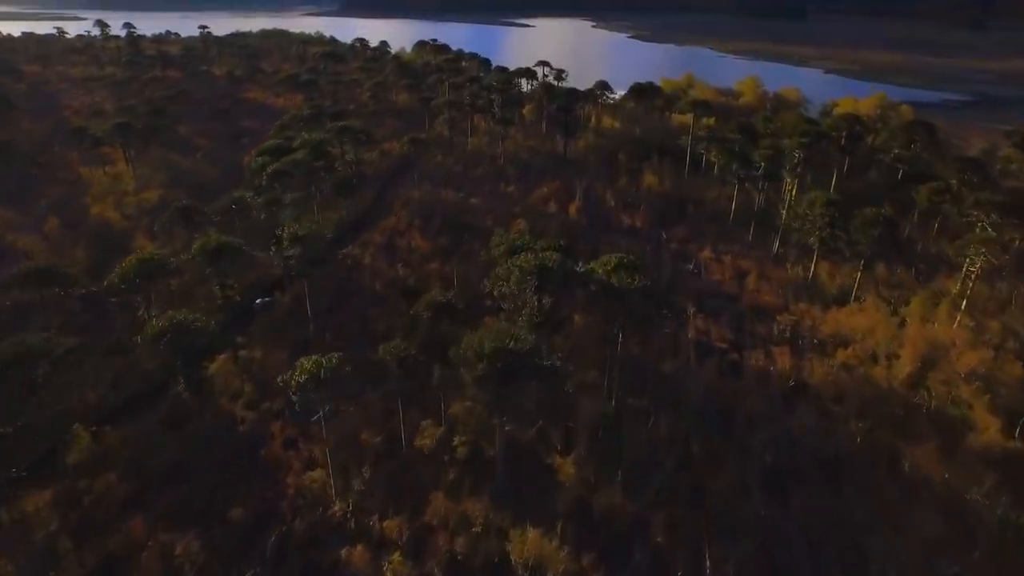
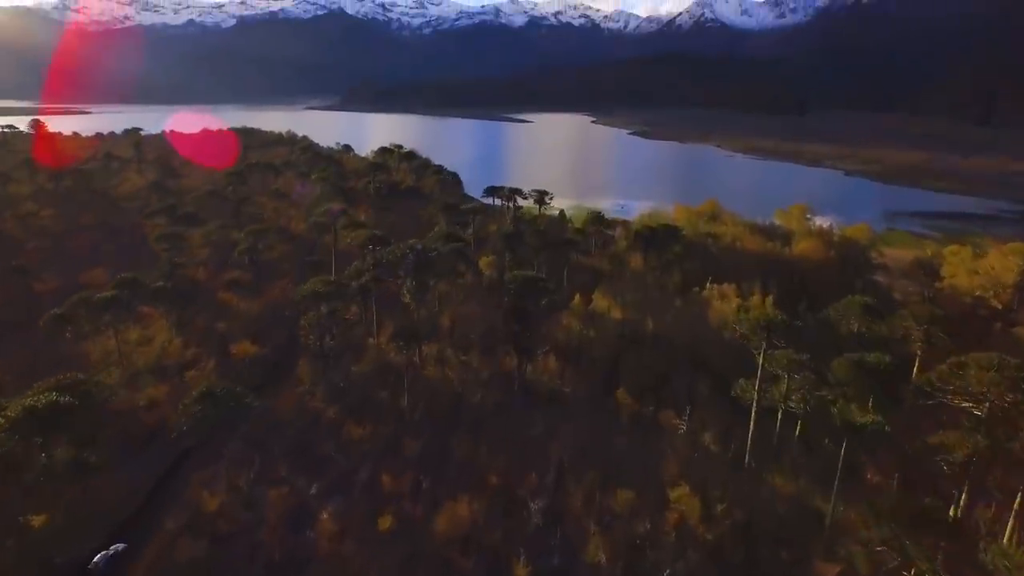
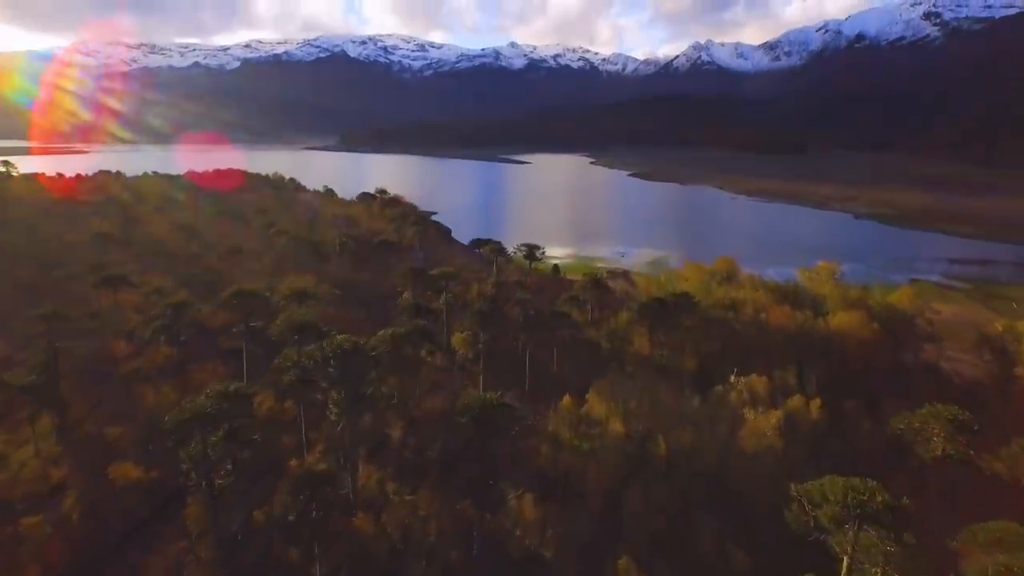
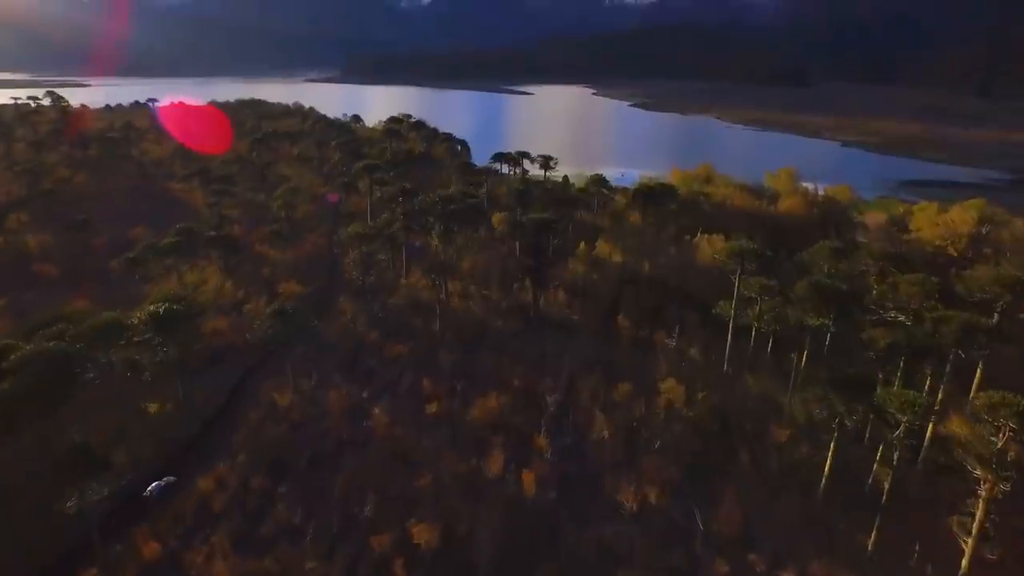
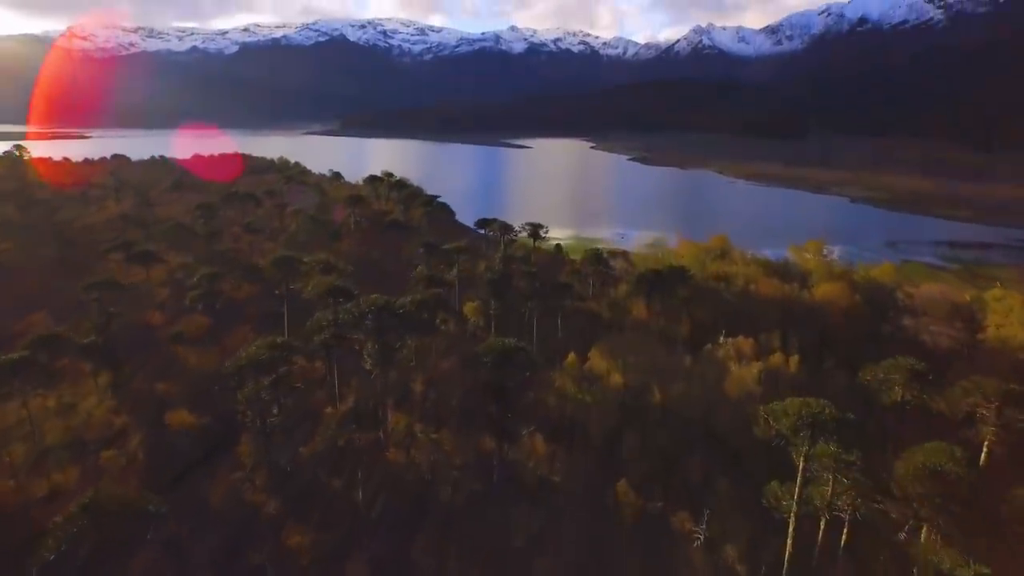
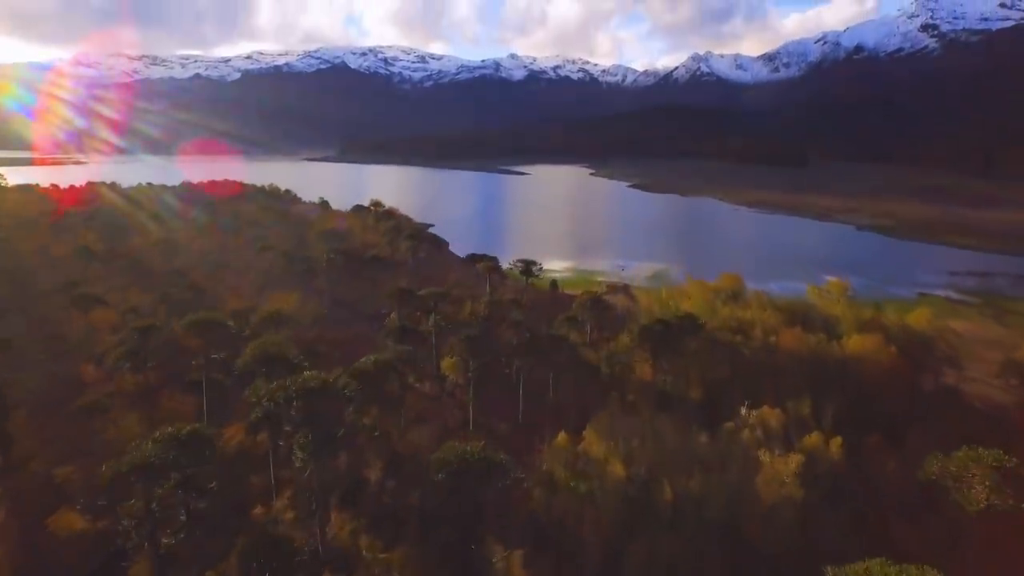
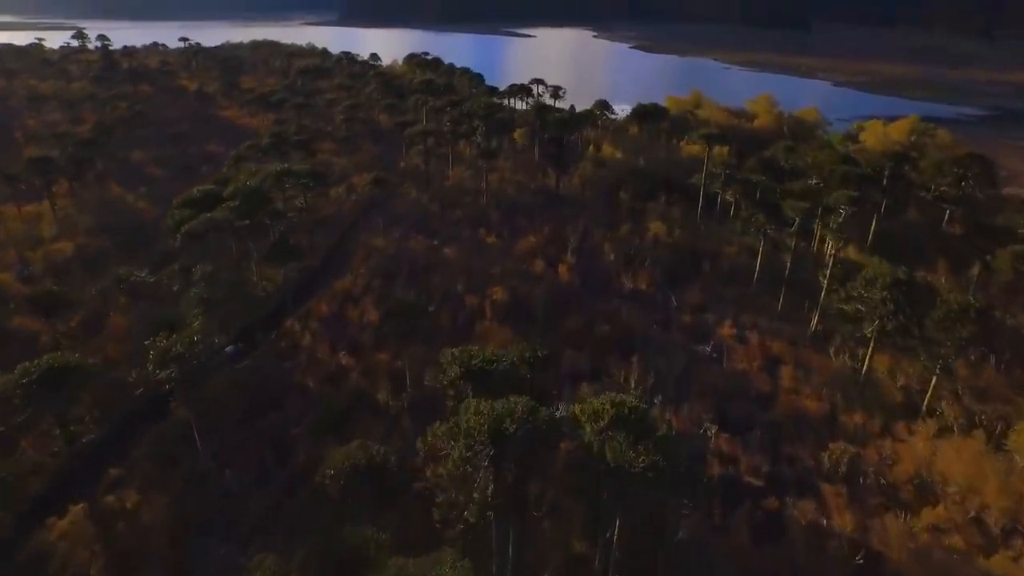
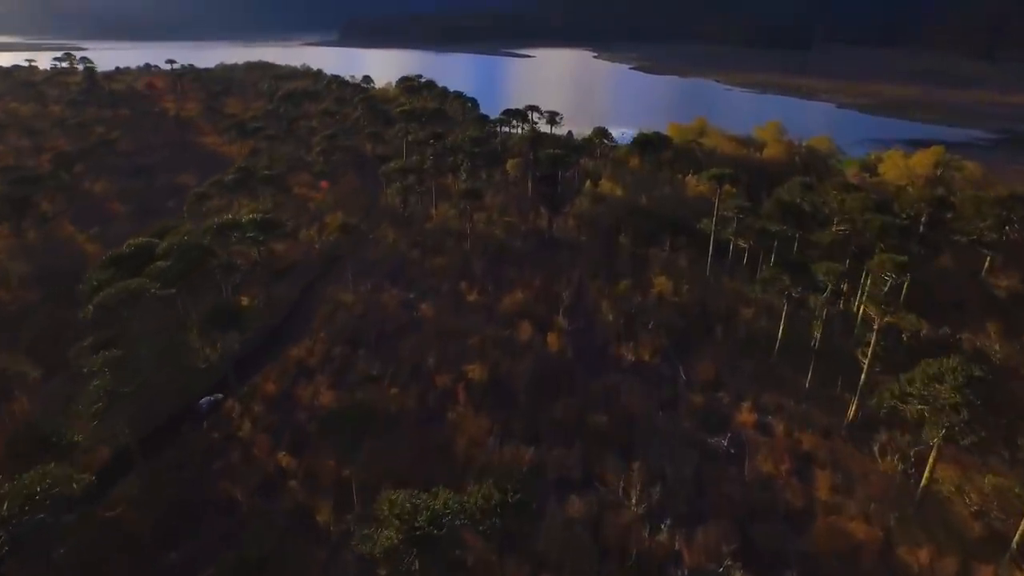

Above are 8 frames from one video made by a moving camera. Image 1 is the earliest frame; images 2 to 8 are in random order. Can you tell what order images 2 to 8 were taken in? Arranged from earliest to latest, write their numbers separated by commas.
7, 8, 4, 2, 5, 3, 6
